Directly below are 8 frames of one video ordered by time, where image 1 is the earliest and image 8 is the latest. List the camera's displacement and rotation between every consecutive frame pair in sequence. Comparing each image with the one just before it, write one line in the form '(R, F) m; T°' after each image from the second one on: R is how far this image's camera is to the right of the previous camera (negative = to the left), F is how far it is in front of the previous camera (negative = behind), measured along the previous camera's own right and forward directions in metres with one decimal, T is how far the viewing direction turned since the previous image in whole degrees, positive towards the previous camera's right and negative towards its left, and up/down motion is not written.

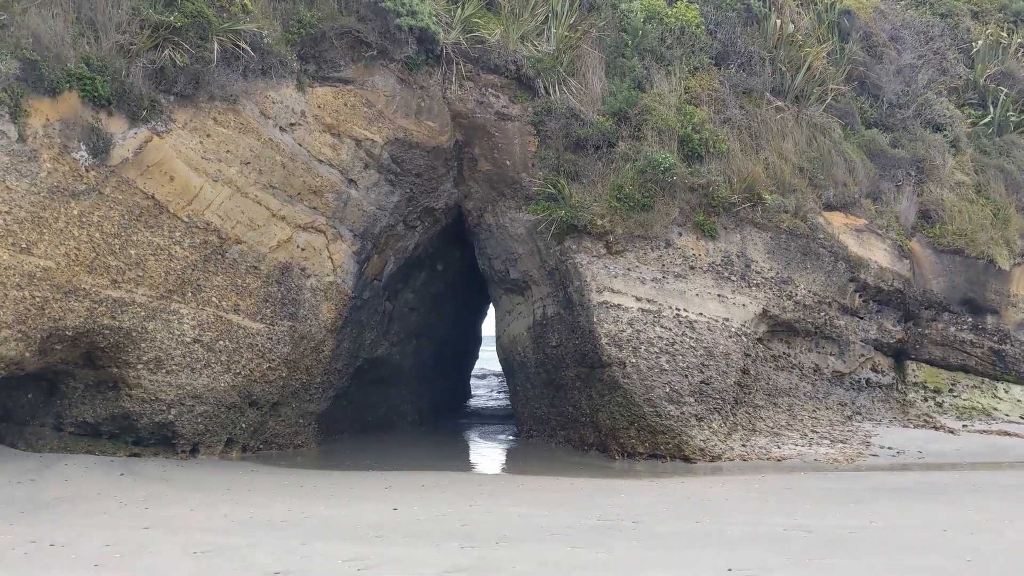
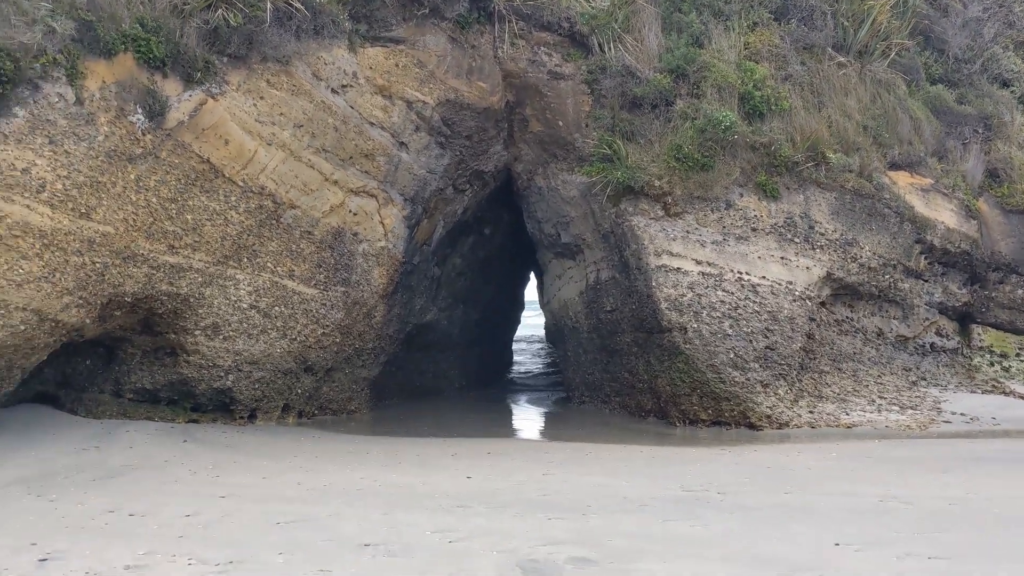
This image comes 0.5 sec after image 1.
(-0.2, +0.1) m; -2°
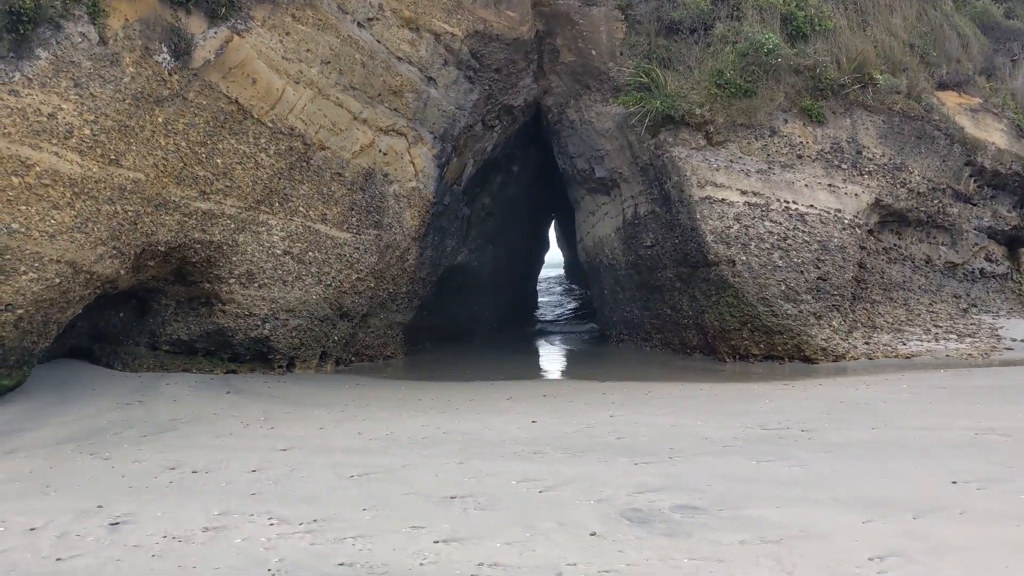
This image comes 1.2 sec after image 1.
(-0.2, +0.2) m; -1°
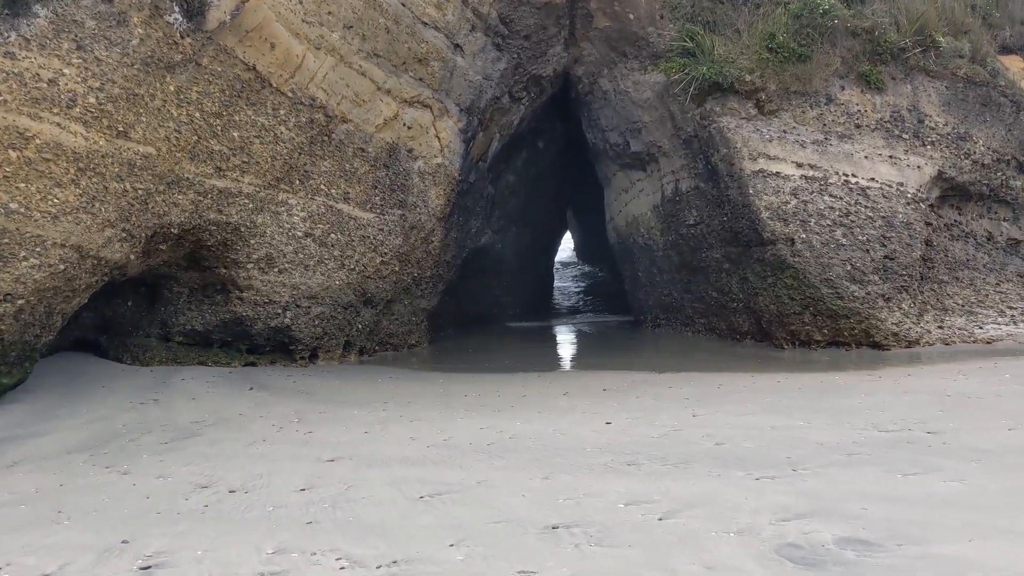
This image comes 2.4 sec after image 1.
(-0.2, +0.4) m; 0°
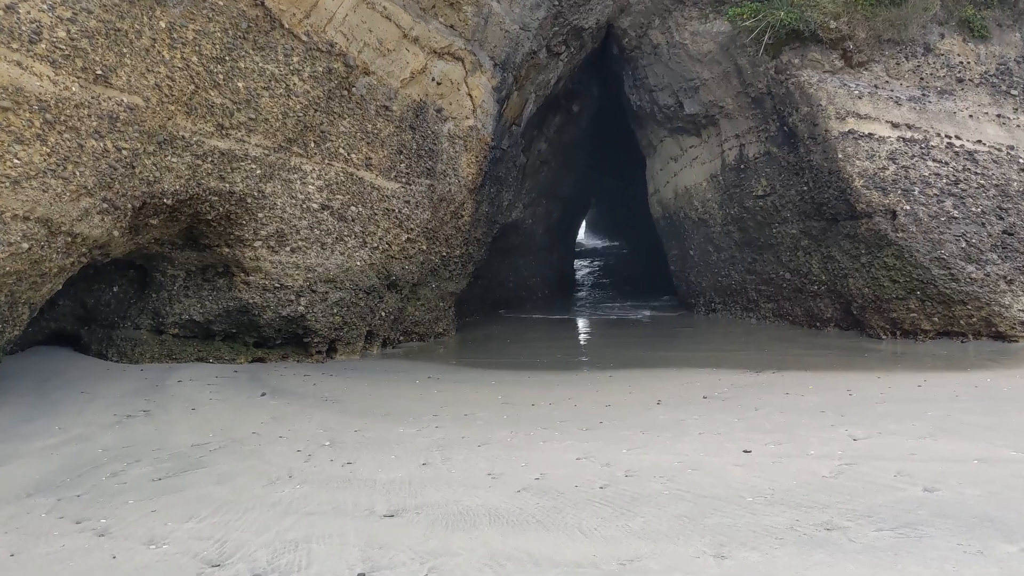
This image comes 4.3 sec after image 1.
(-0.3, +0.8) m; 0°
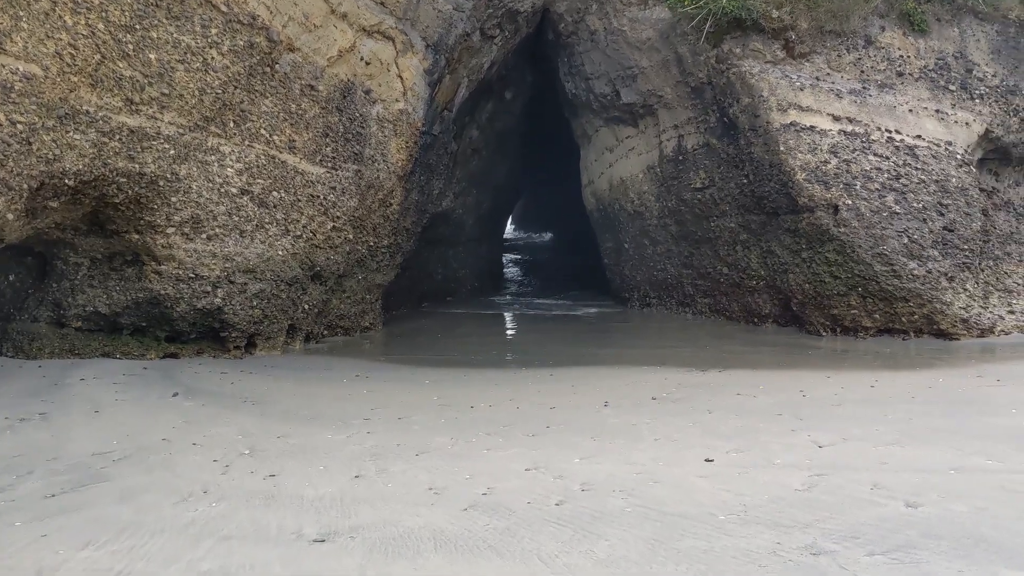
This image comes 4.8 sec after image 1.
(0.0, +0.2) m; +5°
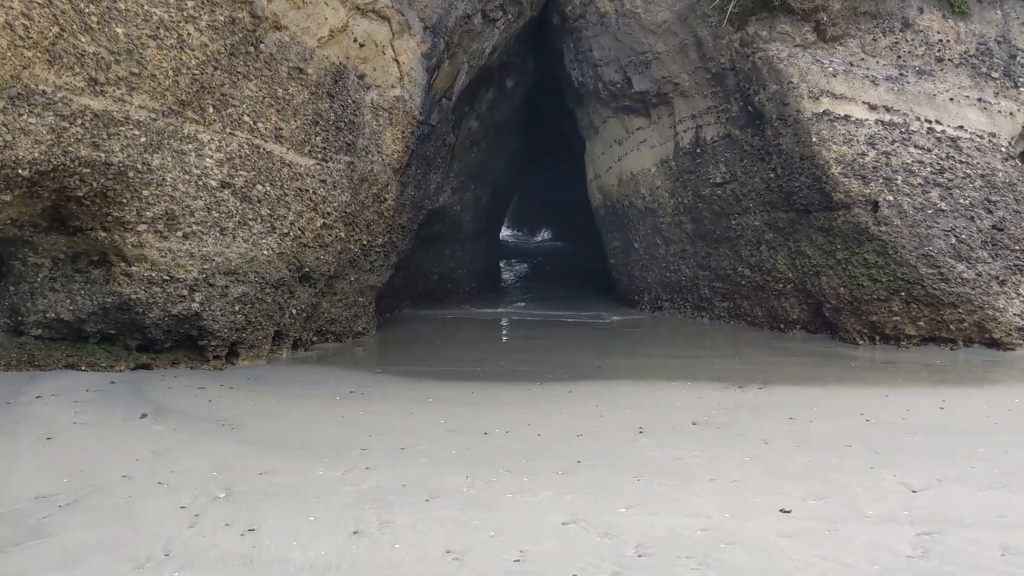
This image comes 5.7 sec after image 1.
(-0.1, +0.4) m; +1°
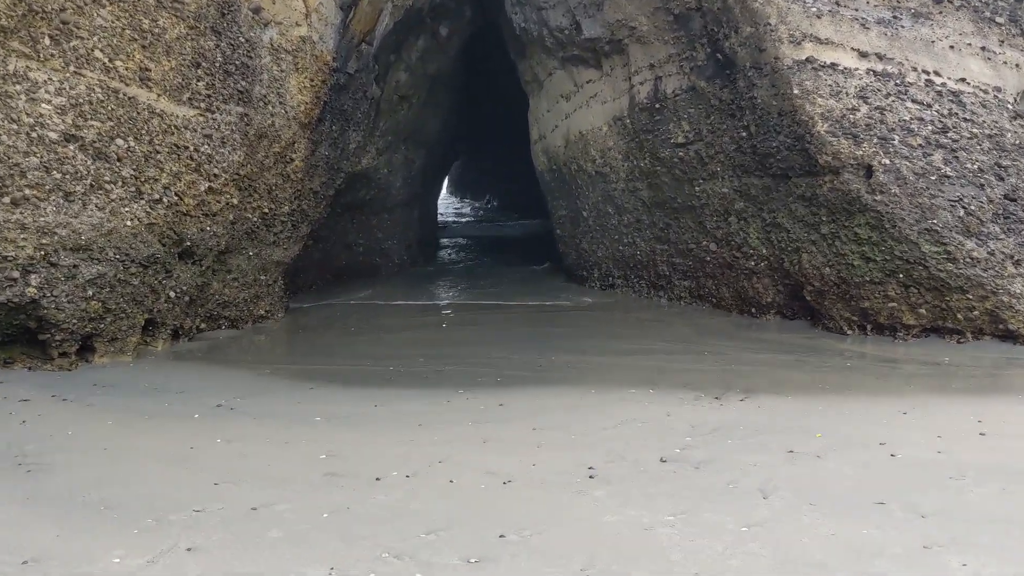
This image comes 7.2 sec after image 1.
(+0.1, +0.7) m; +3°
